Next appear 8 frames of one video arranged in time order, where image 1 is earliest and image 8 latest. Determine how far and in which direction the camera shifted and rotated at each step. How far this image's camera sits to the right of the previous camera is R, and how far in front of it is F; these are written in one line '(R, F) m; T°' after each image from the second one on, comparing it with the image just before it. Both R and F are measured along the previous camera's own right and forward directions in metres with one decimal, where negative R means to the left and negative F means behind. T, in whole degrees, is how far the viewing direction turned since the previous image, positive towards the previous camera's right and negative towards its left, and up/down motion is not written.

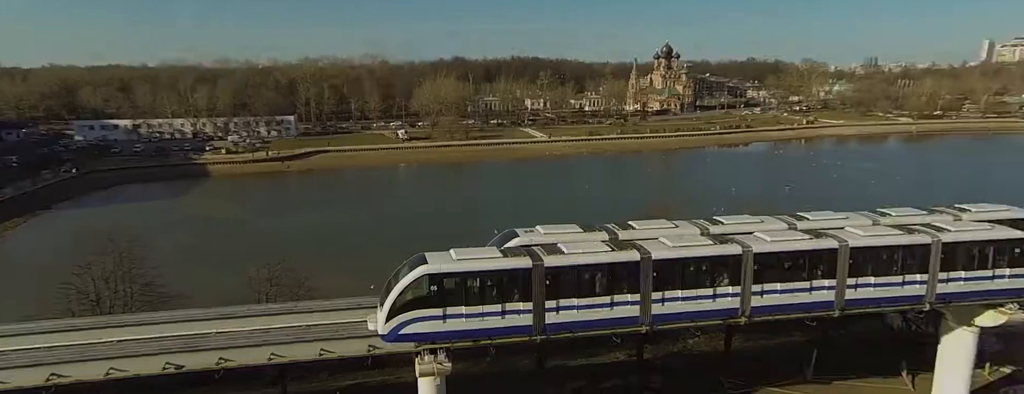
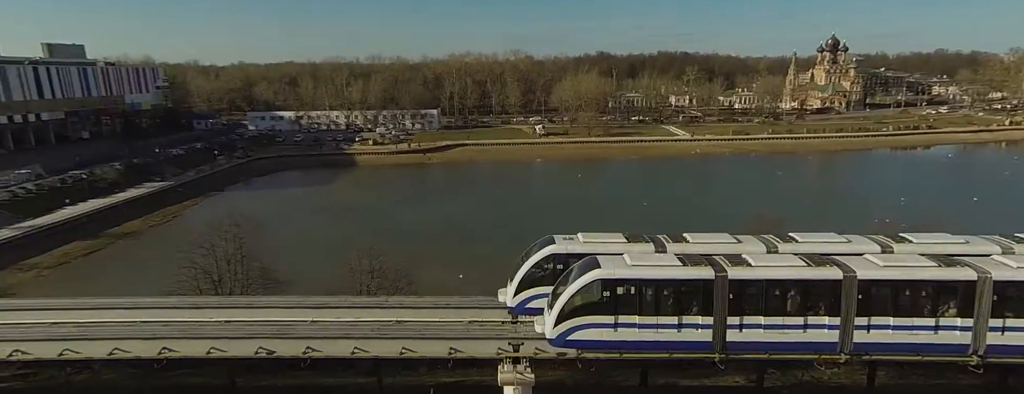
(+0.2, +1.5) m; -14°
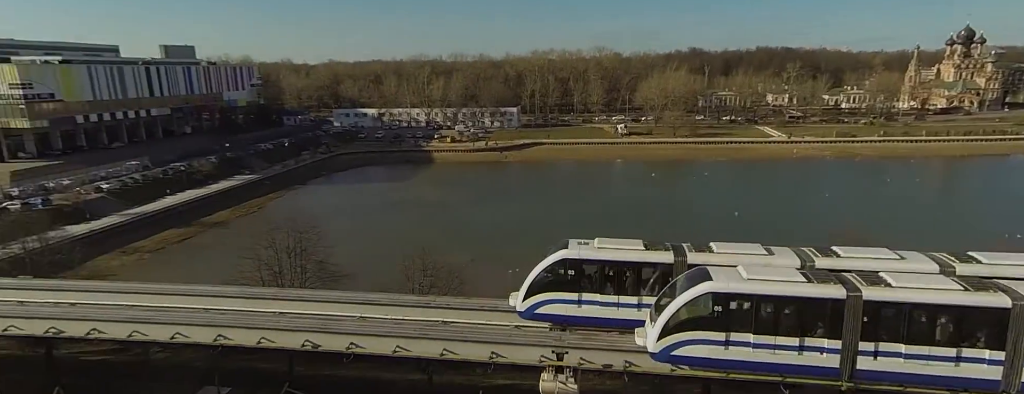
(+0.6, +0.8) m; -8°
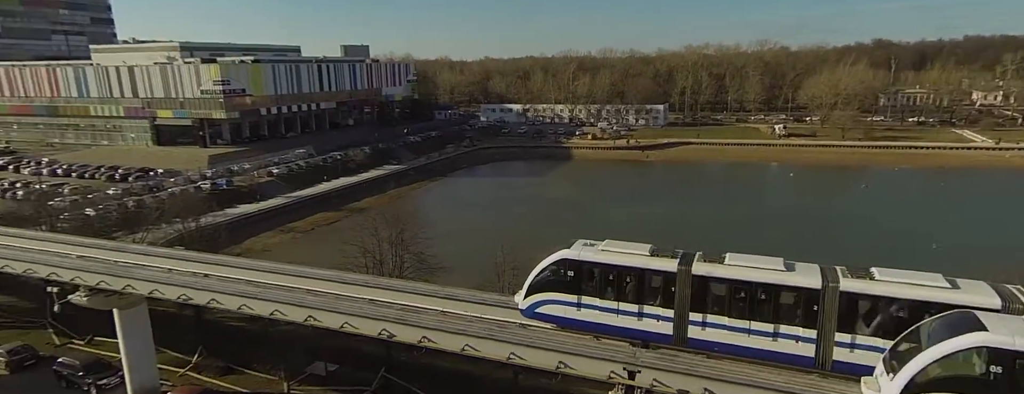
(+0.8, +0.6) m; -15°
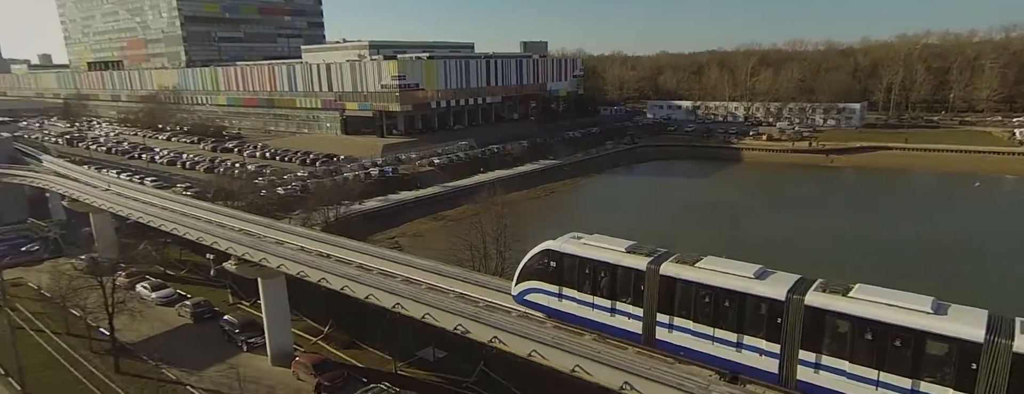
(+0.9, +0.5) m; -17°
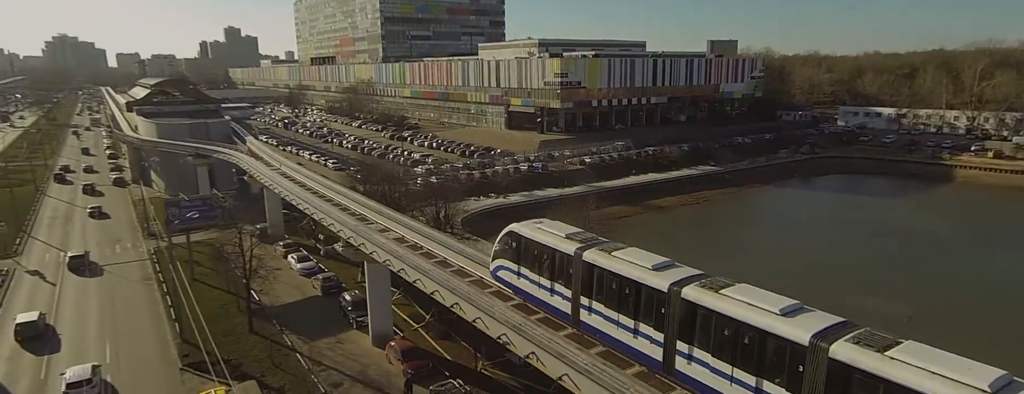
(+1.2, +0.6) m; -17°
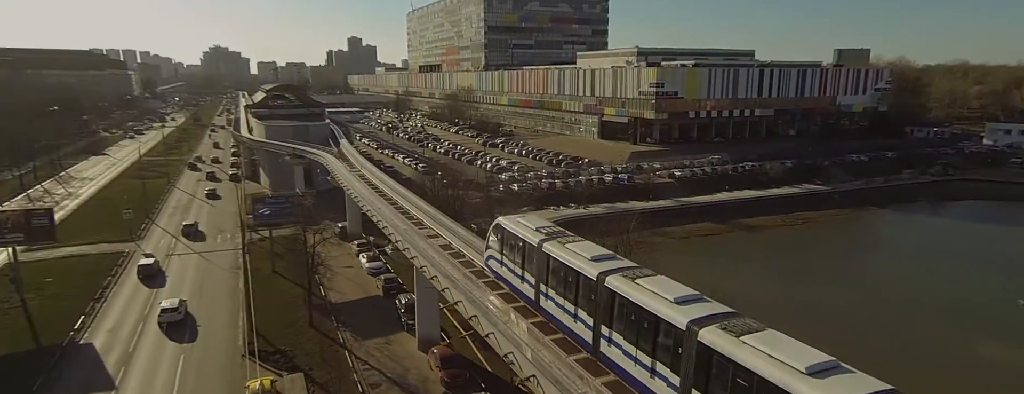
(+0.9, +0.3) m; -10°
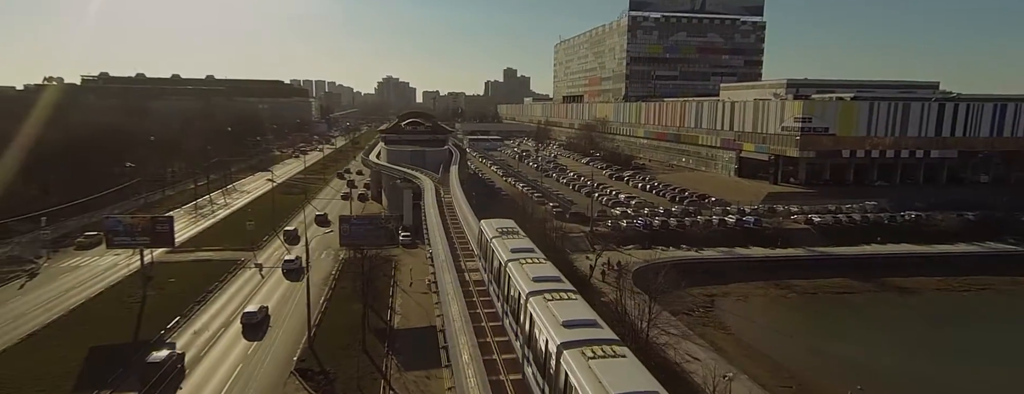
(+1.7, +0.8) m; -15°
